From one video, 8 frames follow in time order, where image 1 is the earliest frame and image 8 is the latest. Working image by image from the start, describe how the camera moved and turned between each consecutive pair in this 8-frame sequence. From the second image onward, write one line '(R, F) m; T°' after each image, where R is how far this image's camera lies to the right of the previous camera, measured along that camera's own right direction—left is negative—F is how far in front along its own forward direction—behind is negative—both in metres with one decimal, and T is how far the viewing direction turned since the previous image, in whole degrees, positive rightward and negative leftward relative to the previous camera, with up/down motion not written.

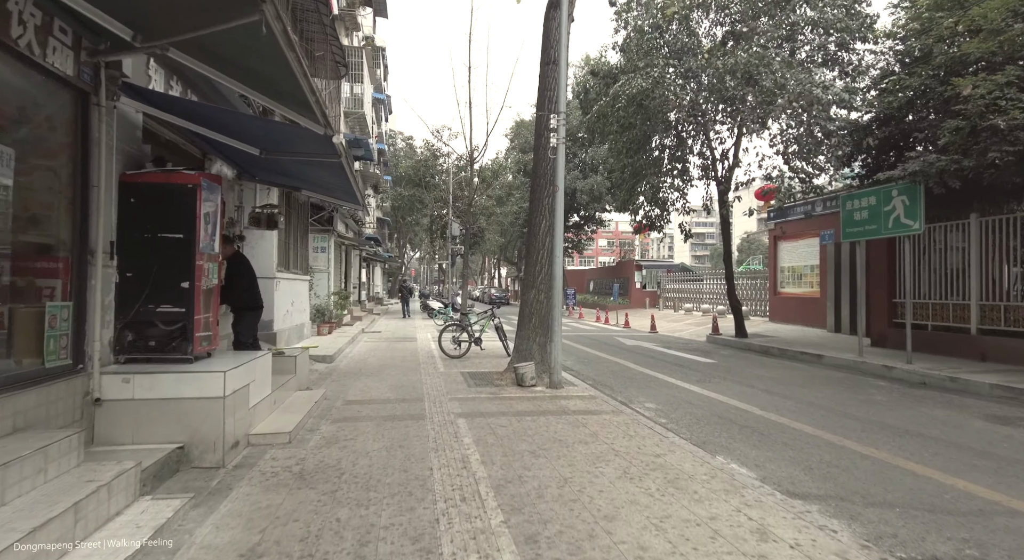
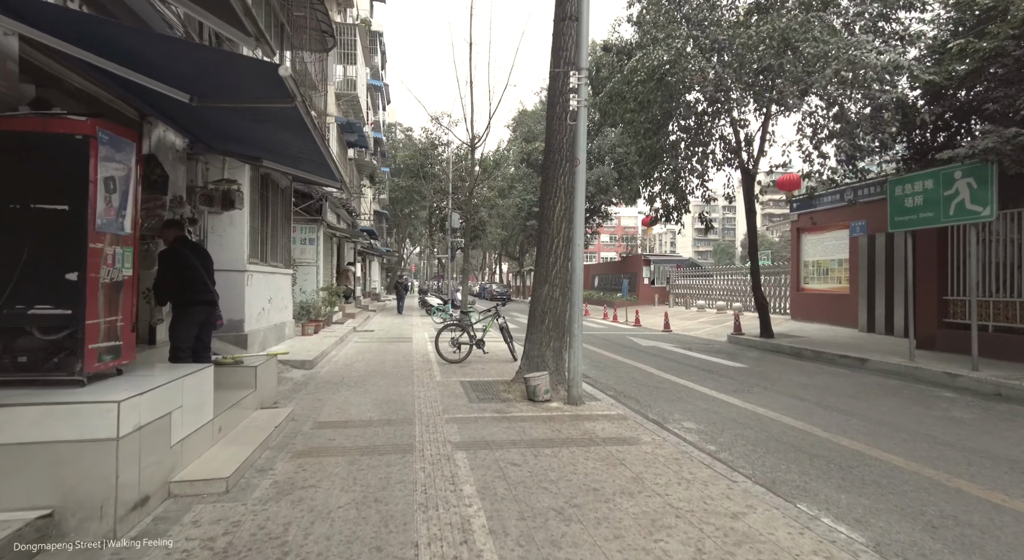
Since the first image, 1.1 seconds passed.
(-0.1, +1.3) m; 0°
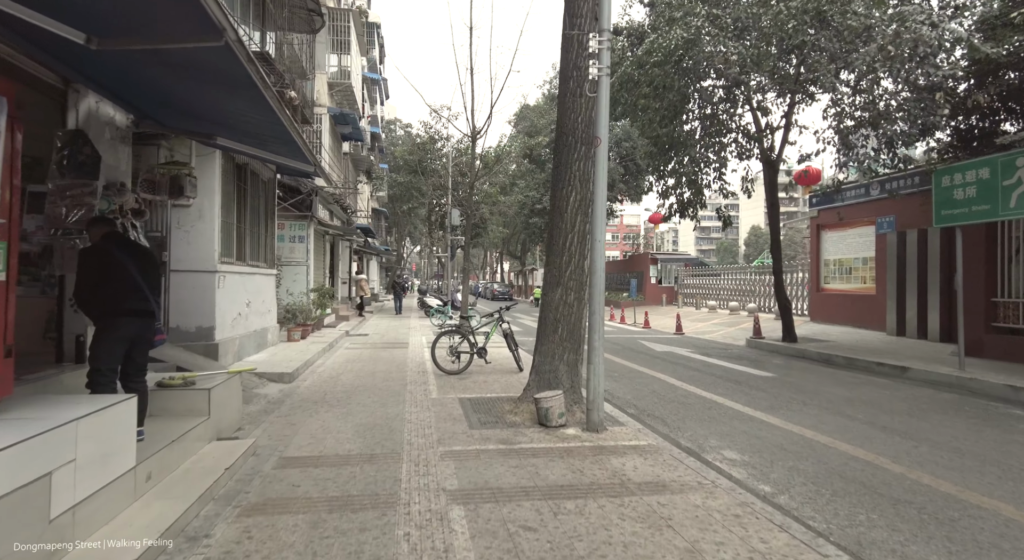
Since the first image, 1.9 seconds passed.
(-0.1, +1.0) m; 0°
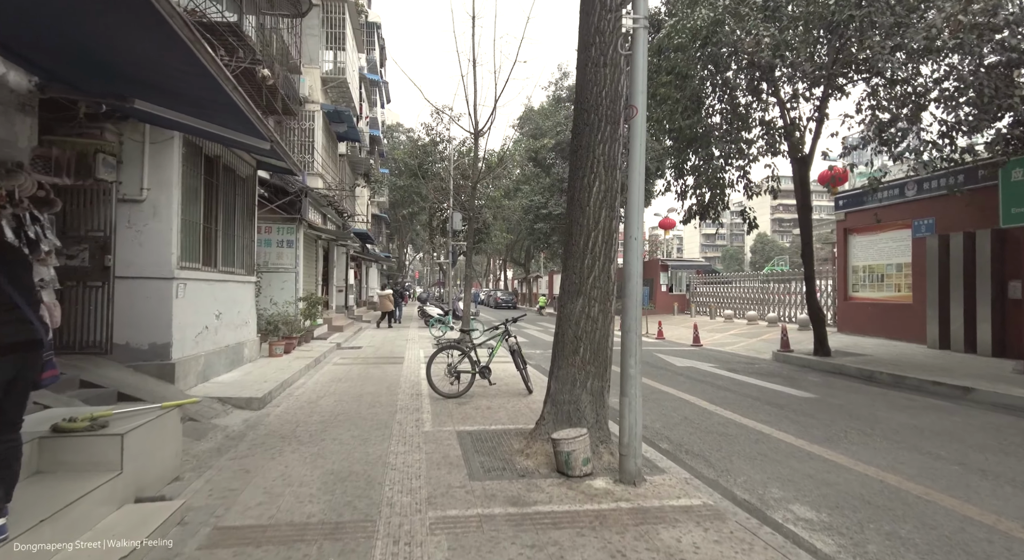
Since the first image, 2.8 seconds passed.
(-0.1, +1.2) m; 0°
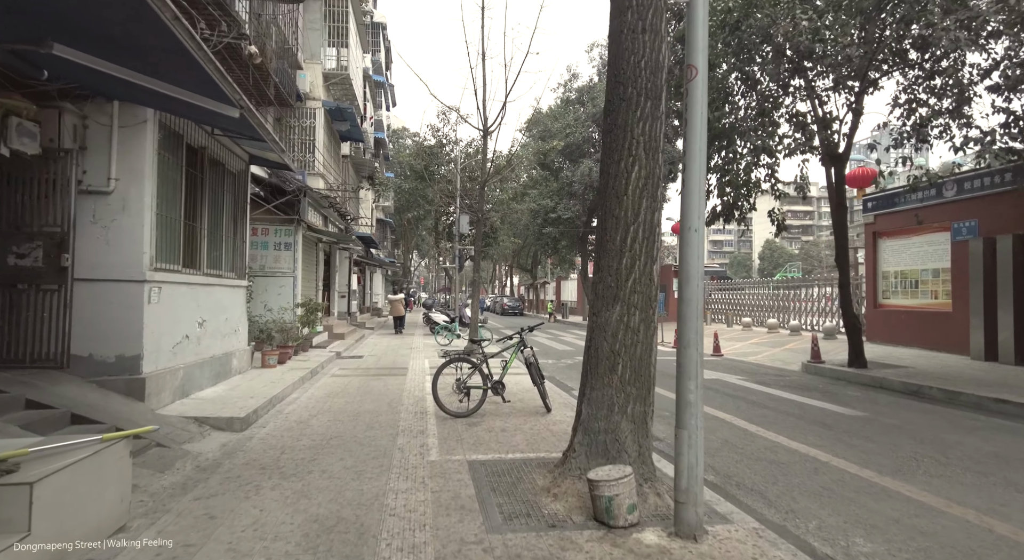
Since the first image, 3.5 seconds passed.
(-0.2, +0.8) m; -1°
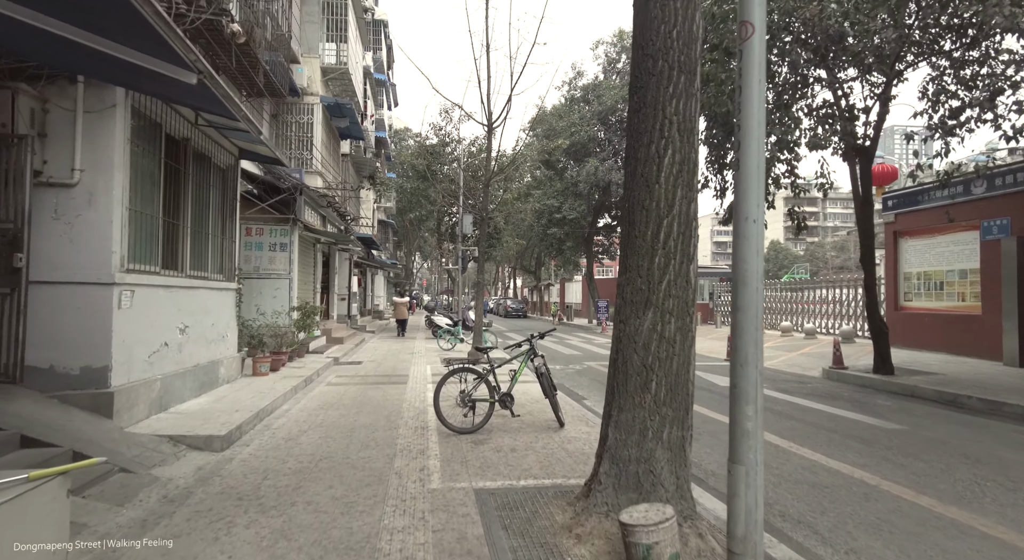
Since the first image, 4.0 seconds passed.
(-0.1, +0.6) m; 0°
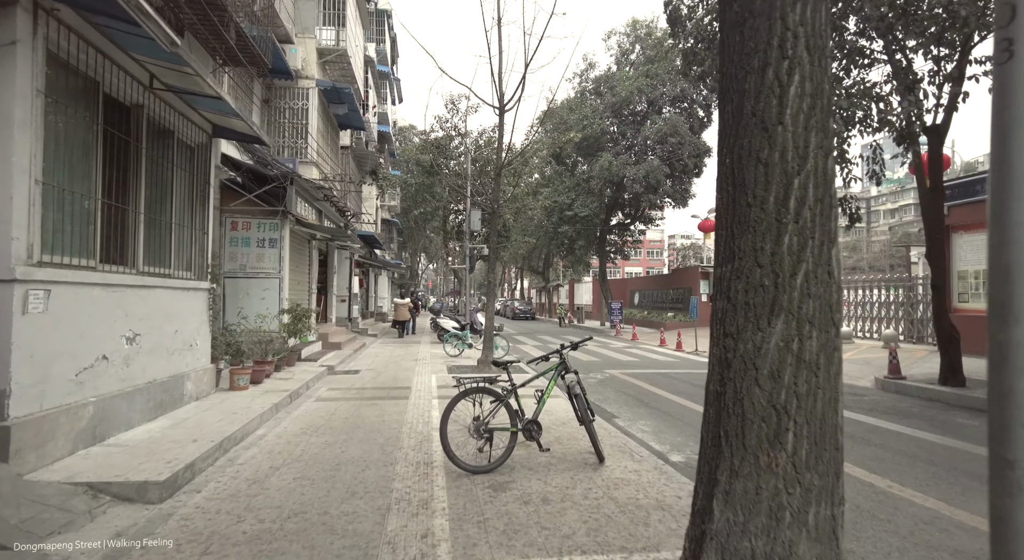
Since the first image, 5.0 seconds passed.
(-0.2, +1.3) m; -1°
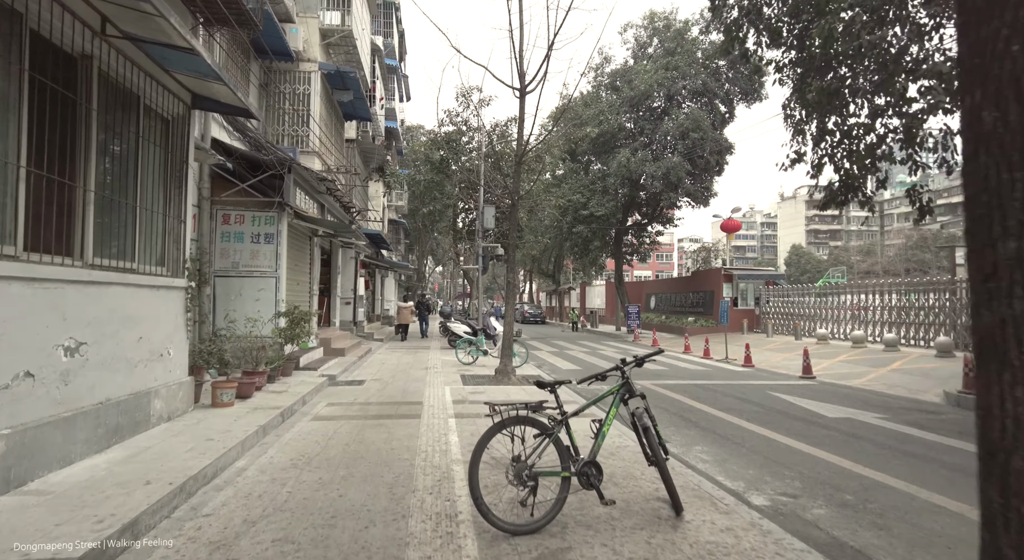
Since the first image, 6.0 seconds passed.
(-0.3, +1.2) m; -1°
